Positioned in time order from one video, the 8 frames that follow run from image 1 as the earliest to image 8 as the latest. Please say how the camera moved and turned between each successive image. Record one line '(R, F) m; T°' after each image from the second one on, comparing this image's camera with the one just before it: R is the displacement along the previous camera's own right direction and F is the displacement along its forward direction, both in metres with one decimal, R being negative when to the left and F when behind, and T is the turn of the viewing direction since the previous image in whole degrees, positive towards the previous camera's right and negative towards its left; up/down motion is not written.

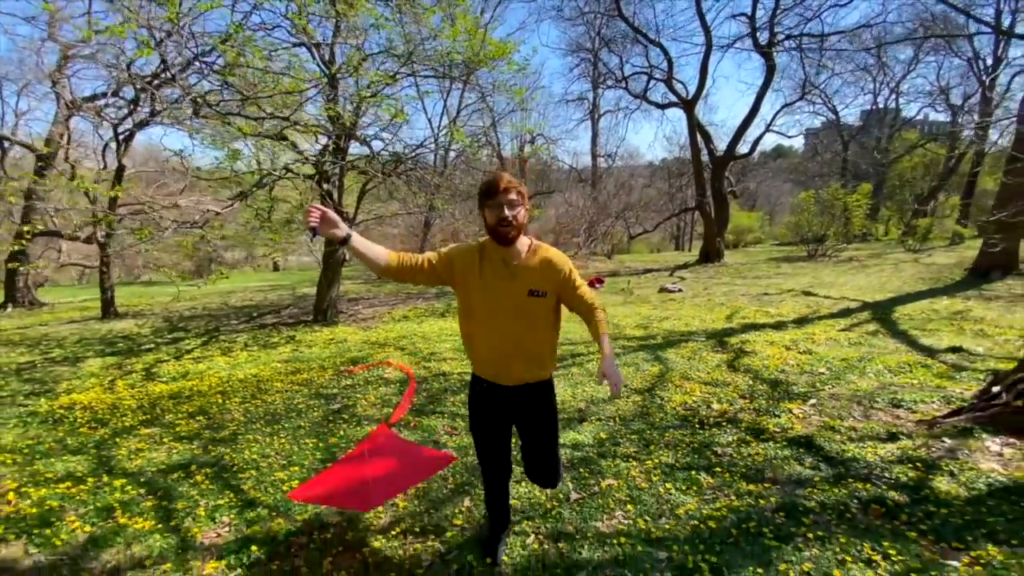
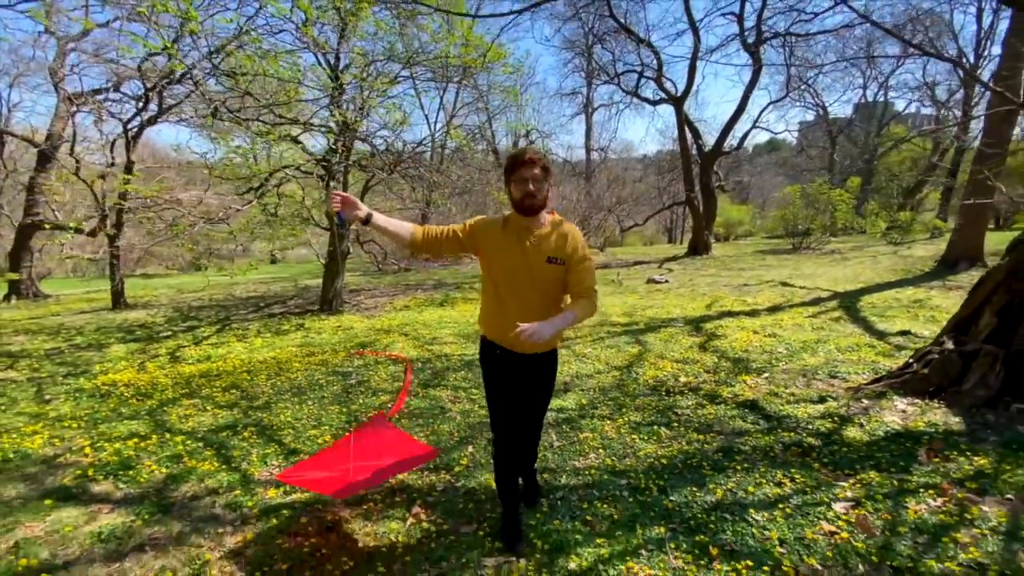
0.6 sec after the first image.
(0.0, -0.6) m; +1°
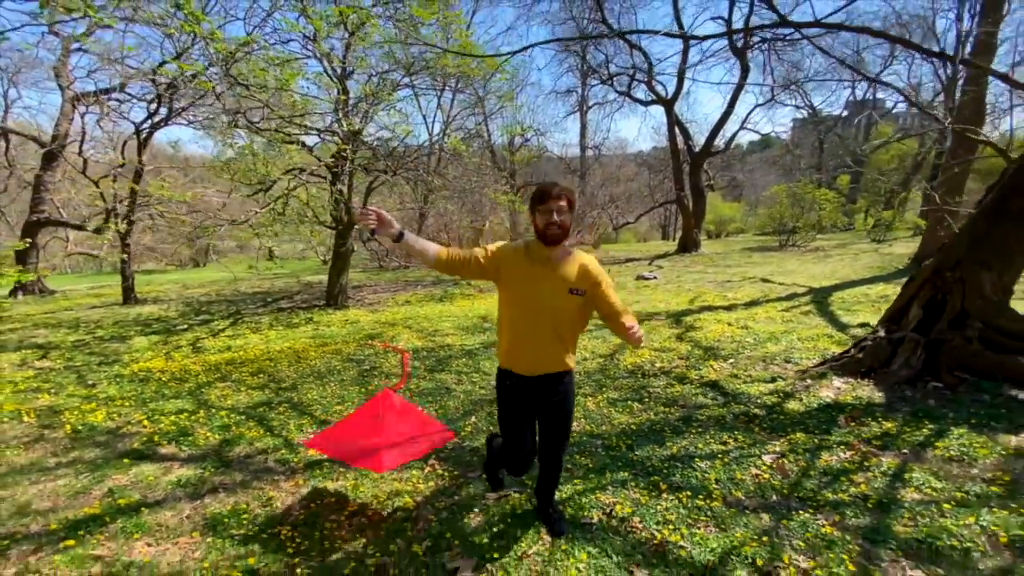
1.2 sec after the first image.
(0.0, -0.6) m; +1°
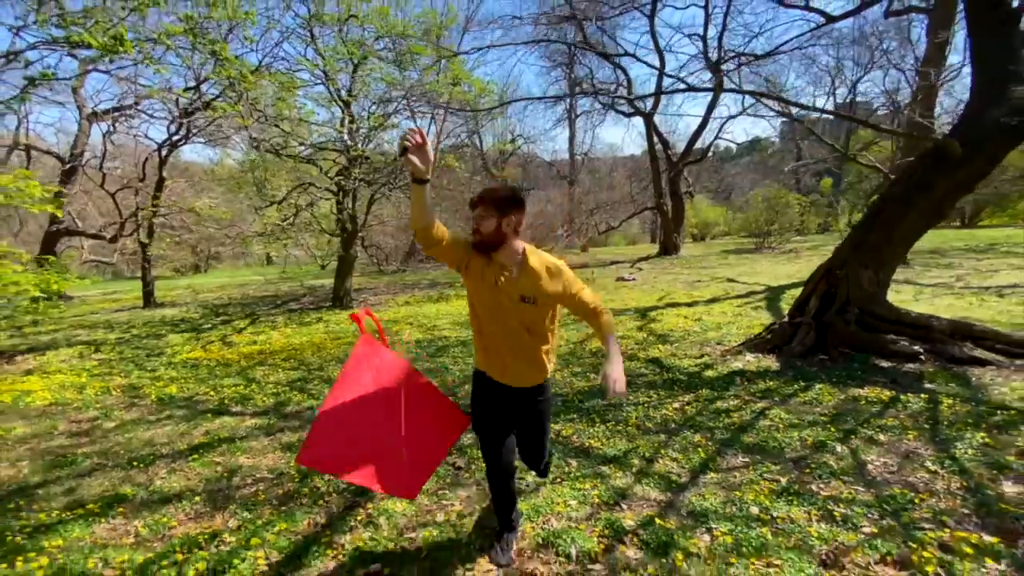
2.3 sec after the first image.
(+0.1, -1.3) m; +1°
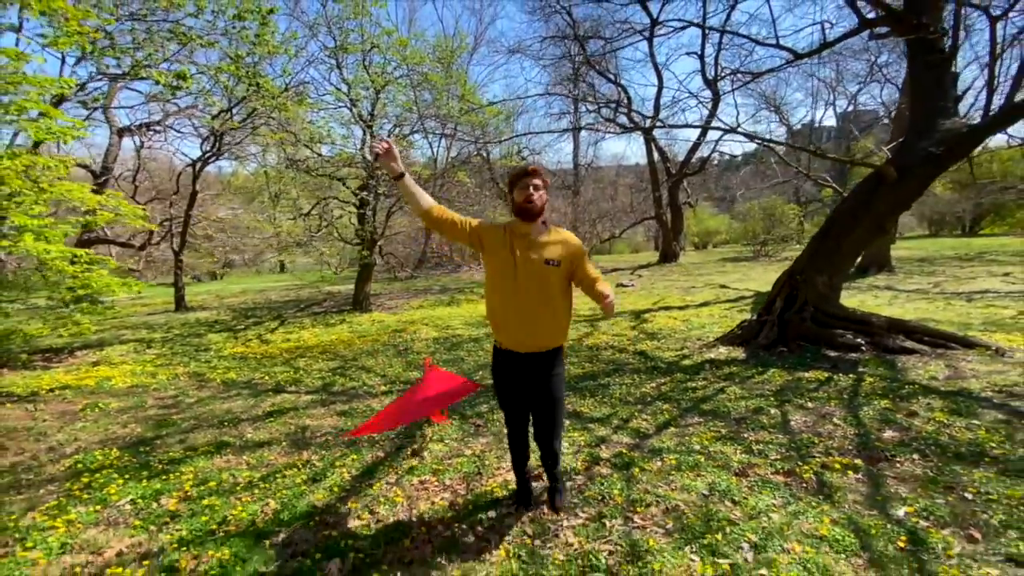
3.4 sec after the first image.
(0.0, -1.0) m; -1°
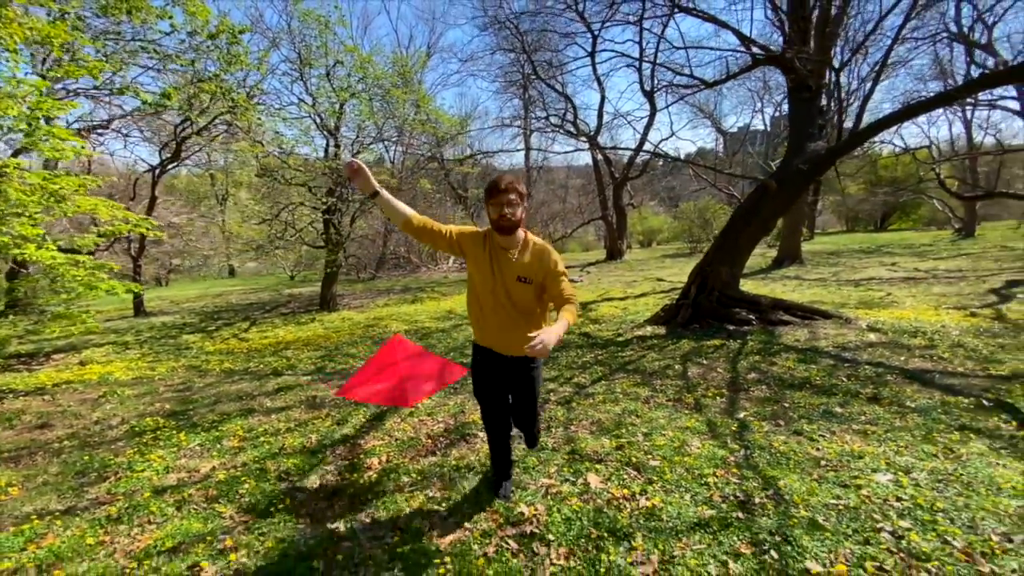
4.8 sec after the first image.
(-0.2, -1.2) m; +6°
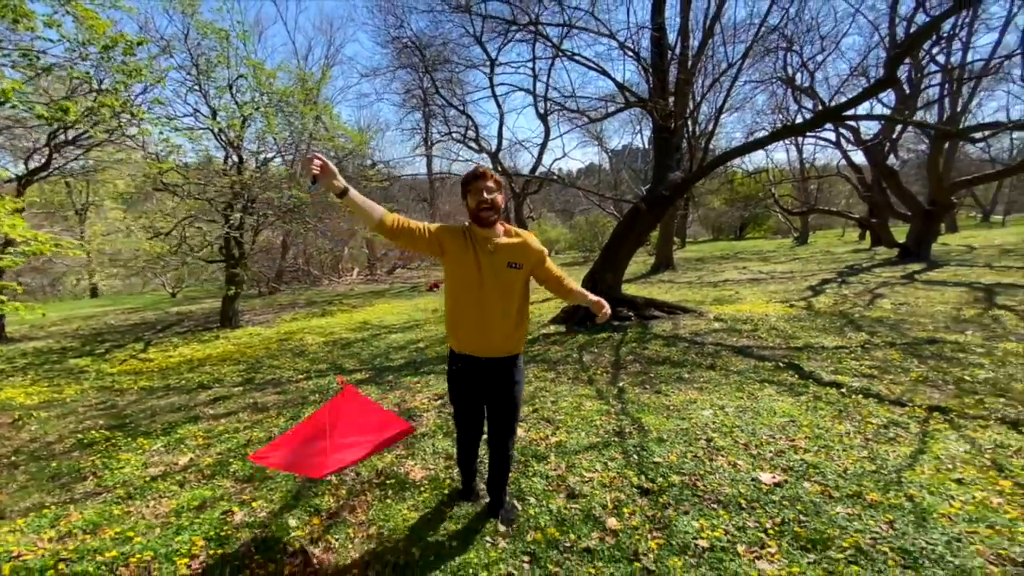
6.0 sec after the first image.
(-0.3, -1.0) m; +12°
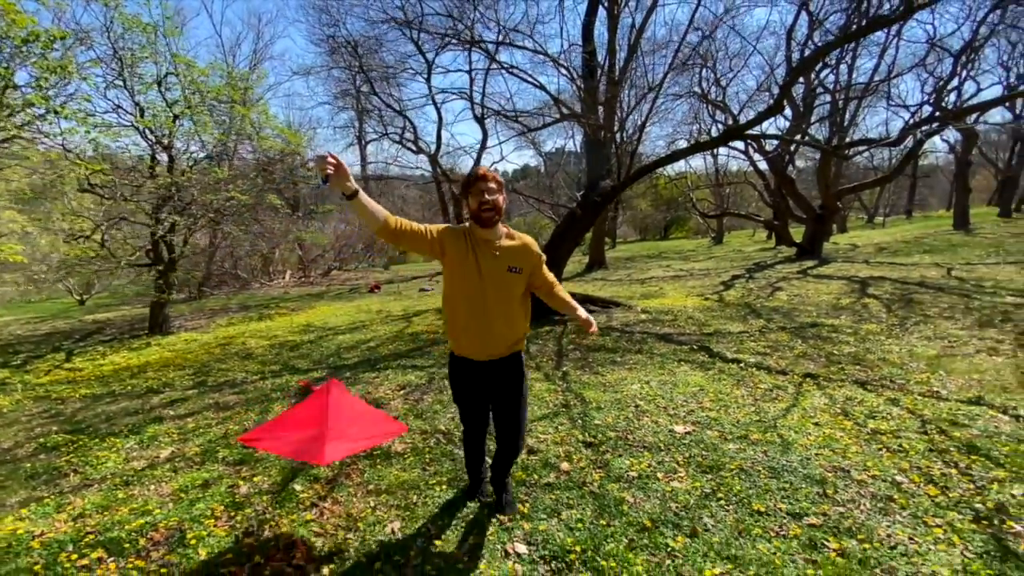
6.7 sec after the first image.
(-0.2, -0.6) m; +8°
